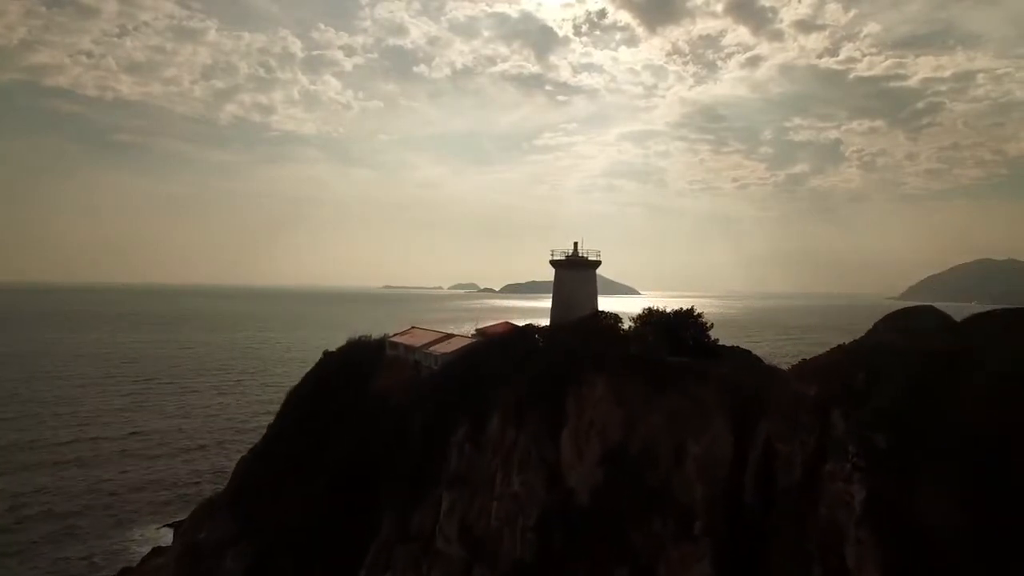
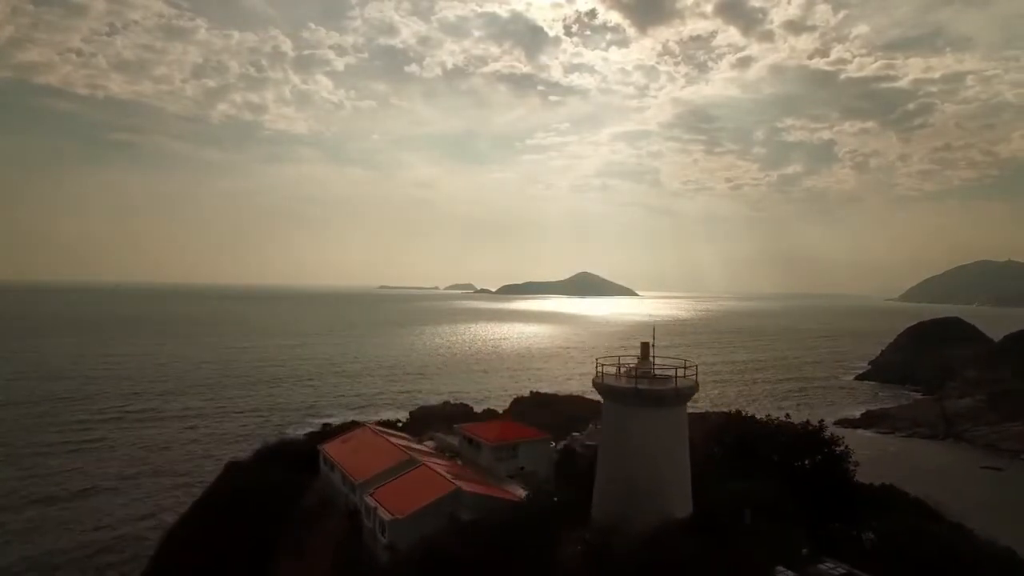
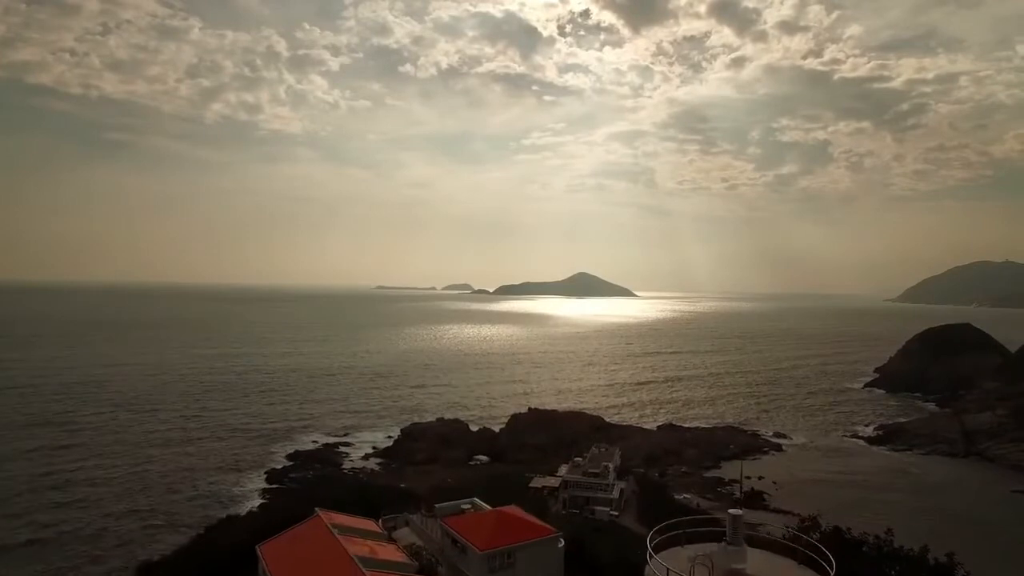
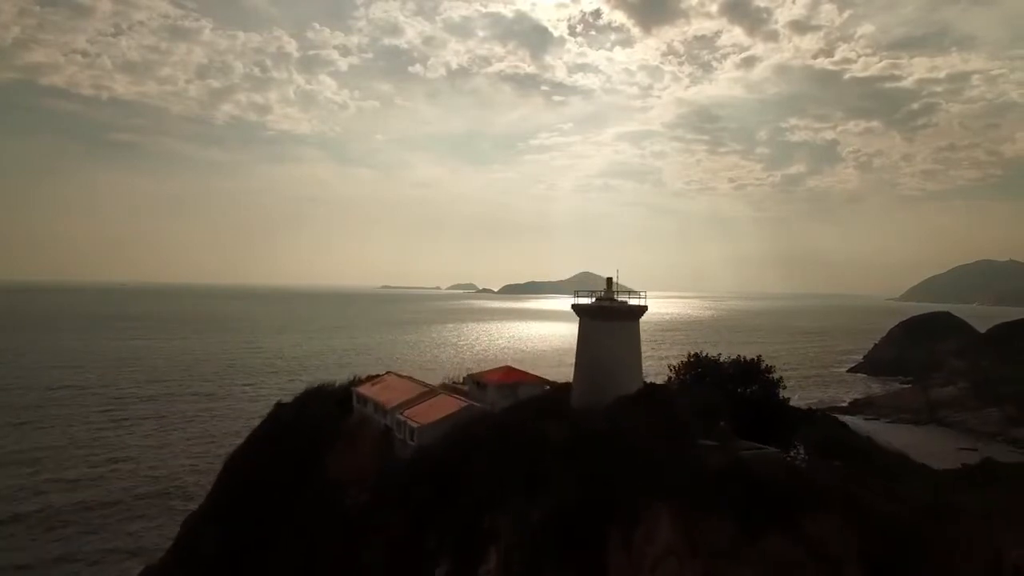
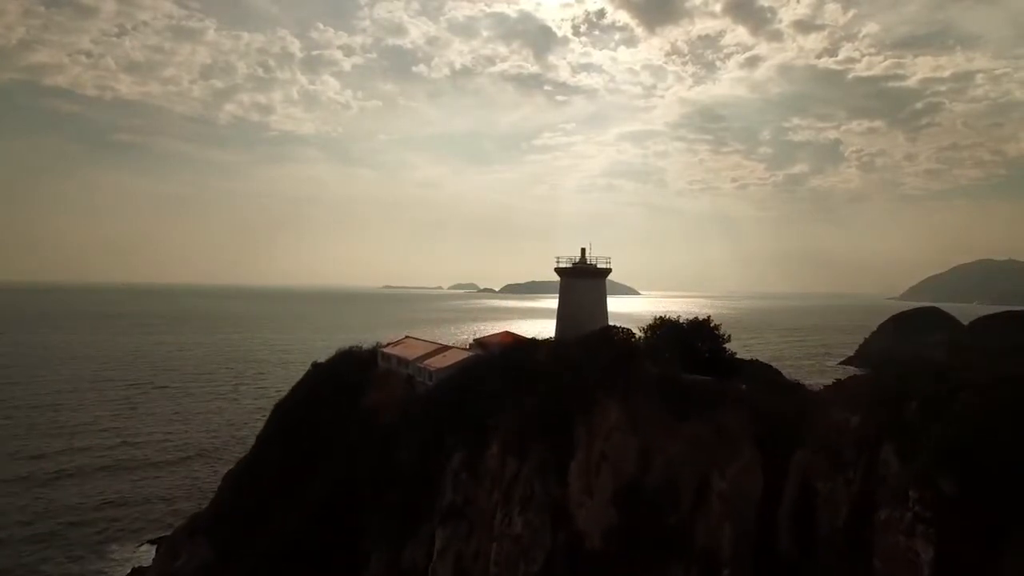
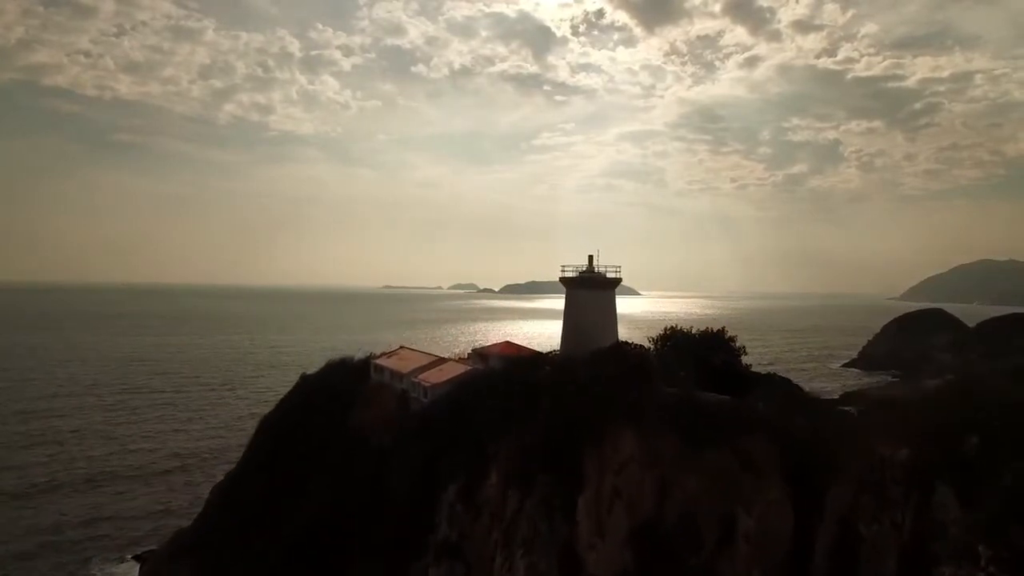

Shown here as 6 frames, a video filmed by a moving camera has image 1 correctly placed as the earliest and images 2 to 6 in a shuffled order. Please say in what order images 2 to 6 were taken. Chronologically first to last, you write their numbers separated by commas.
5, 6, 4, 2, 3
